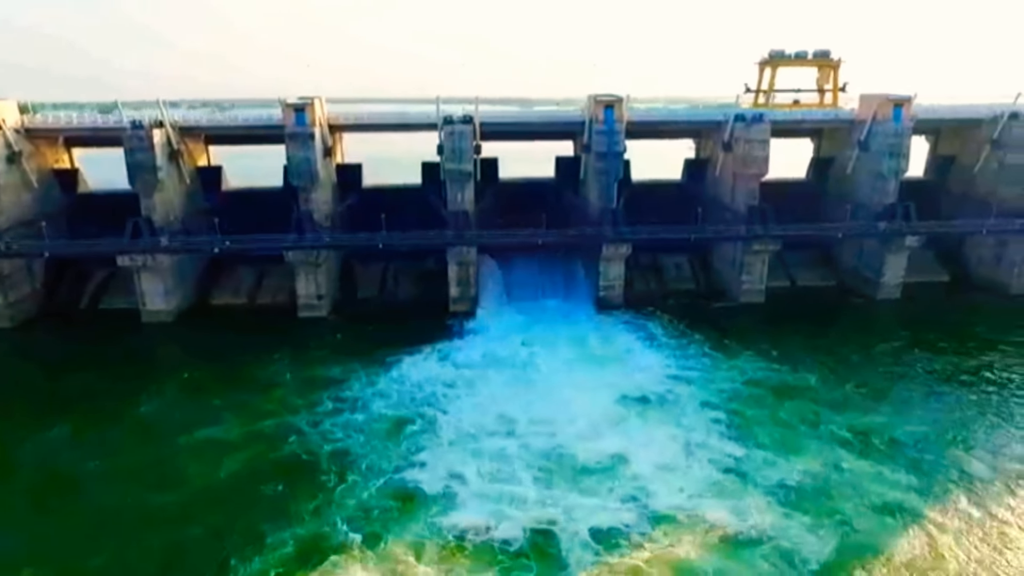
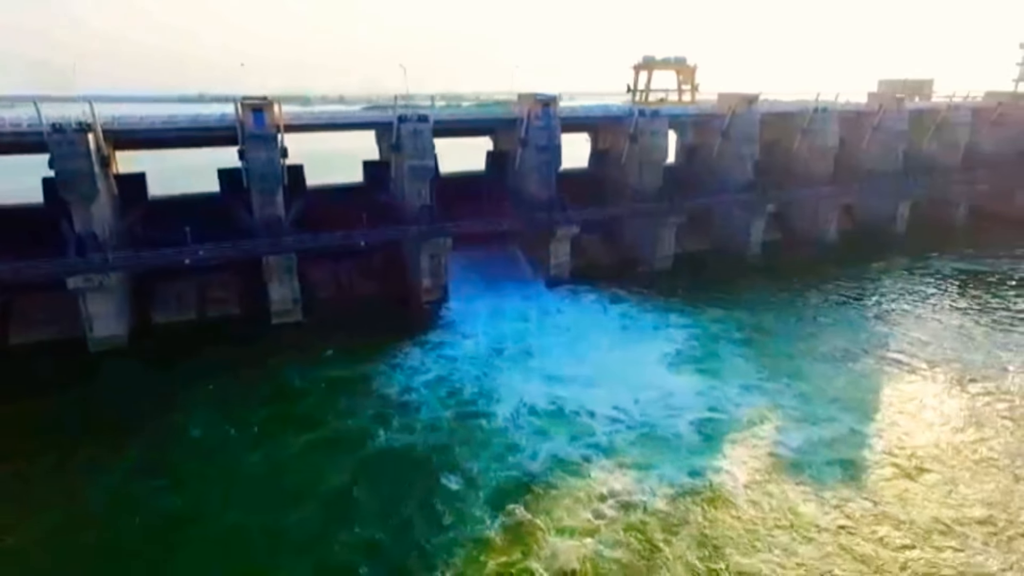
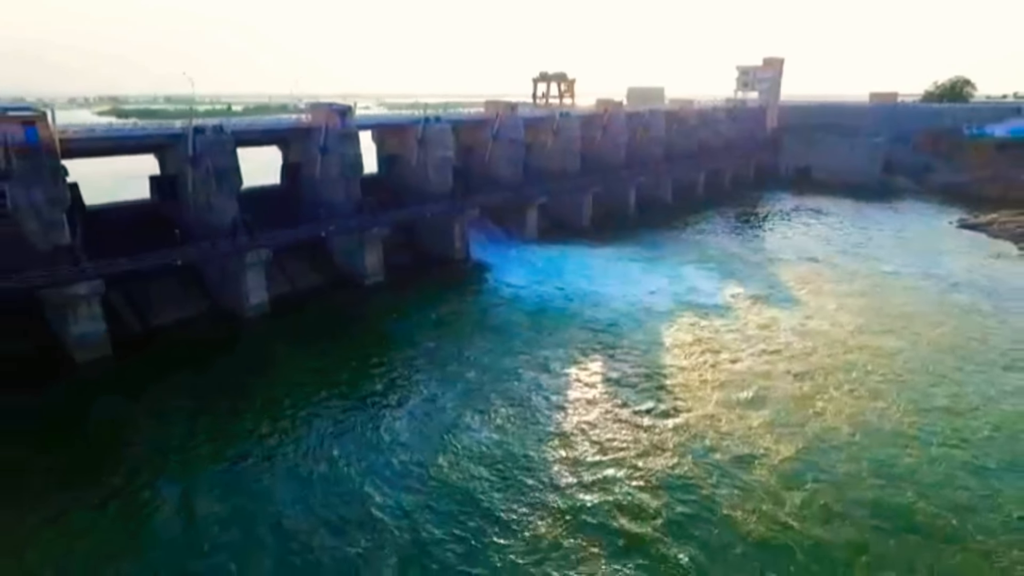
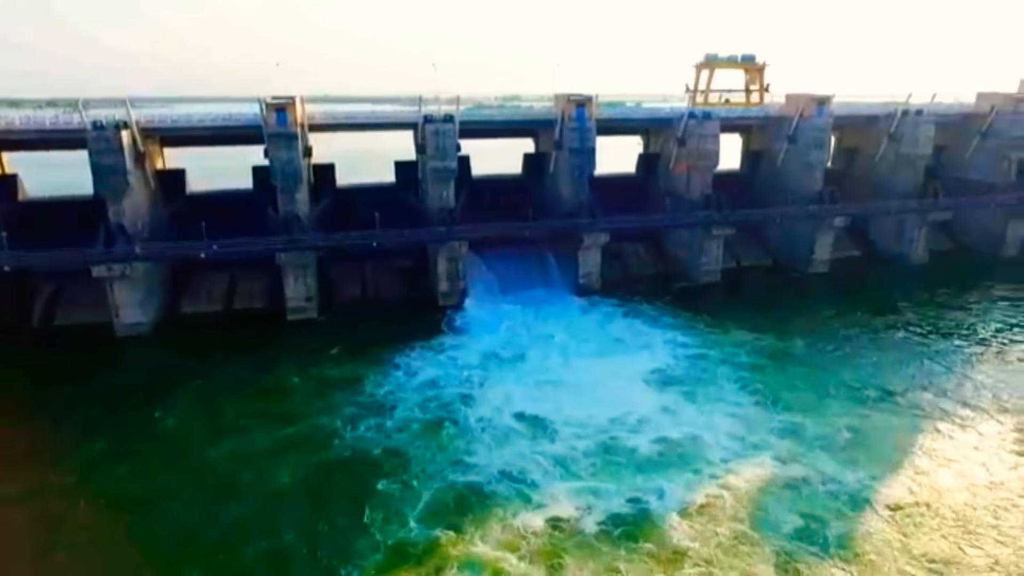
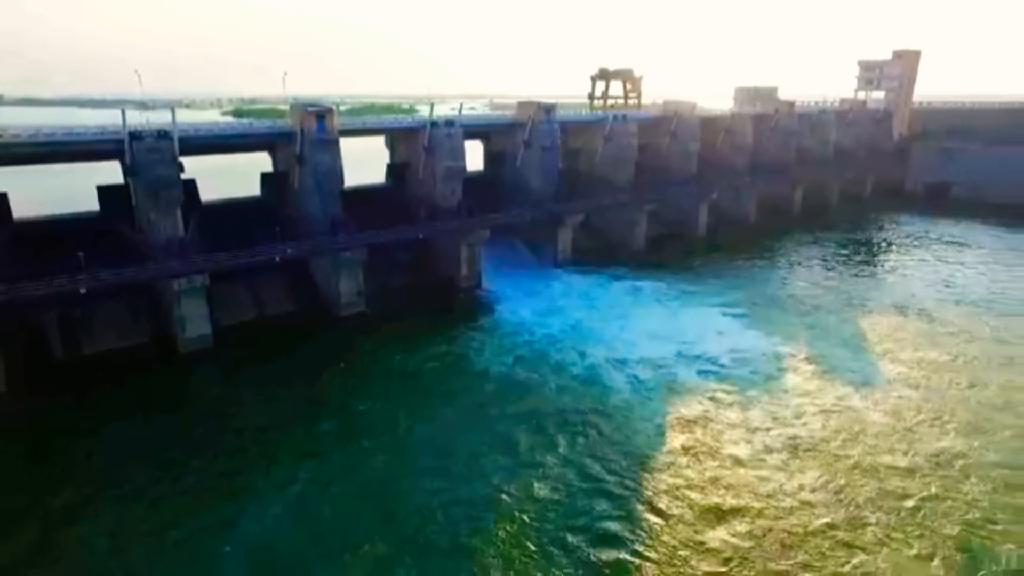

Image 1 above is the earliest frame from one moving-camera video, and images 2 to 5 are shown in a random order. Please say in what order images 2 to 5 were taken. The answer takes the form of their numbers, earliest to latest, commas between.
4, 2, 5, 3
